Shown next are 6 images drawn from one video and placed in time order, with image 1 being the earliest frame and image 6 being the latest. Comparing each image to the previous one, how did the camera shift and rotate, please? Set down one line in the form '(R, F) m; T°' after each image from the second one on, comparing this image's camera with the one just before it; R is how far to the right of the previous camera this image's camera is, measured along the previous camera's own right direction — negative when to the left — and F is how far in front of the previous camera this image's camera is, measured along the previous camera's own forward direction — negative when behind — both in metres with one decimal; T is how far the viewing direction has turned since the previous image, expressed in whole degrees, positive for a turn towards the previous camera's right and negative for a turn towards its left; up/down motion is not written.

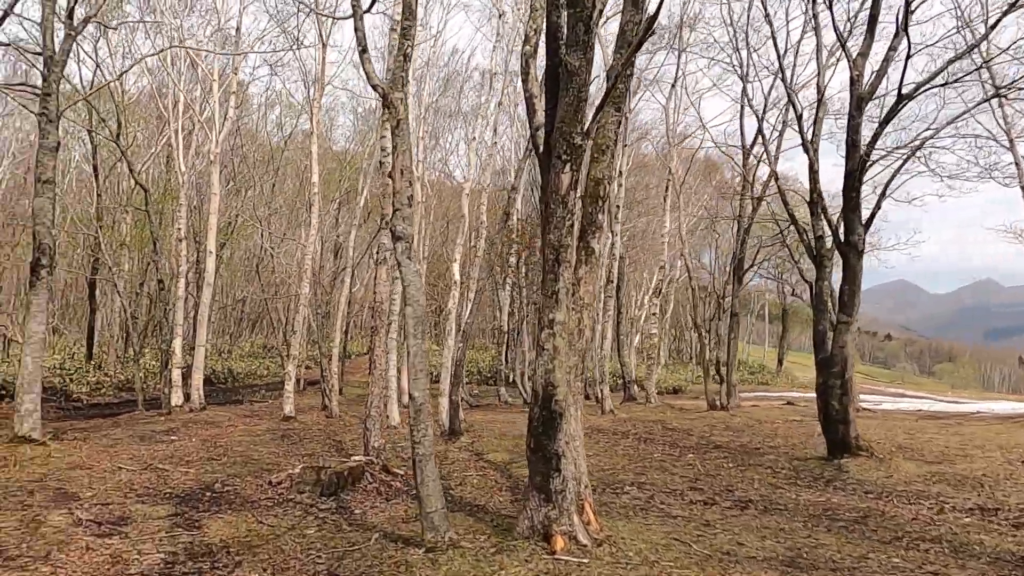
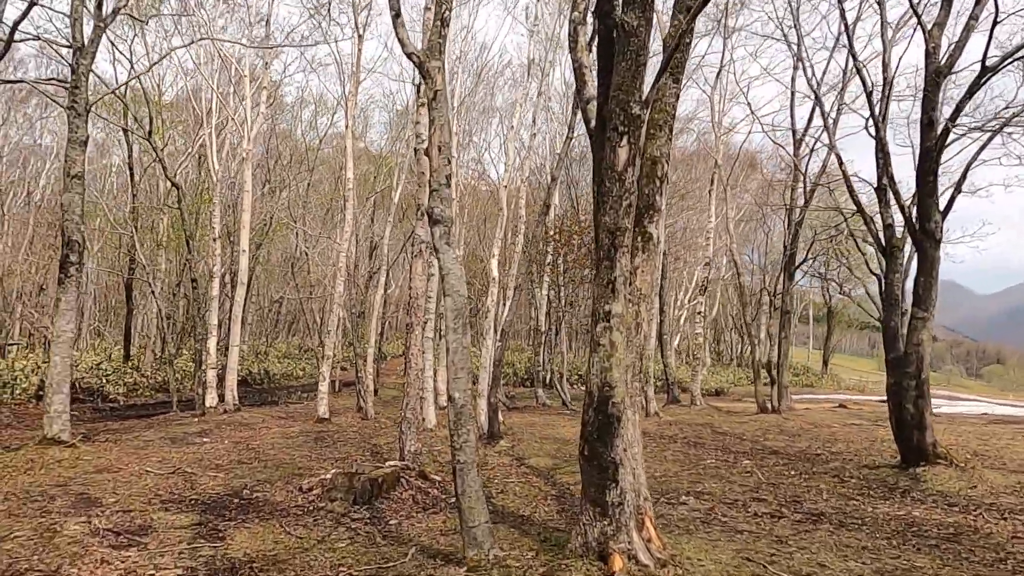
(-0.1, +0.5) m; -3°
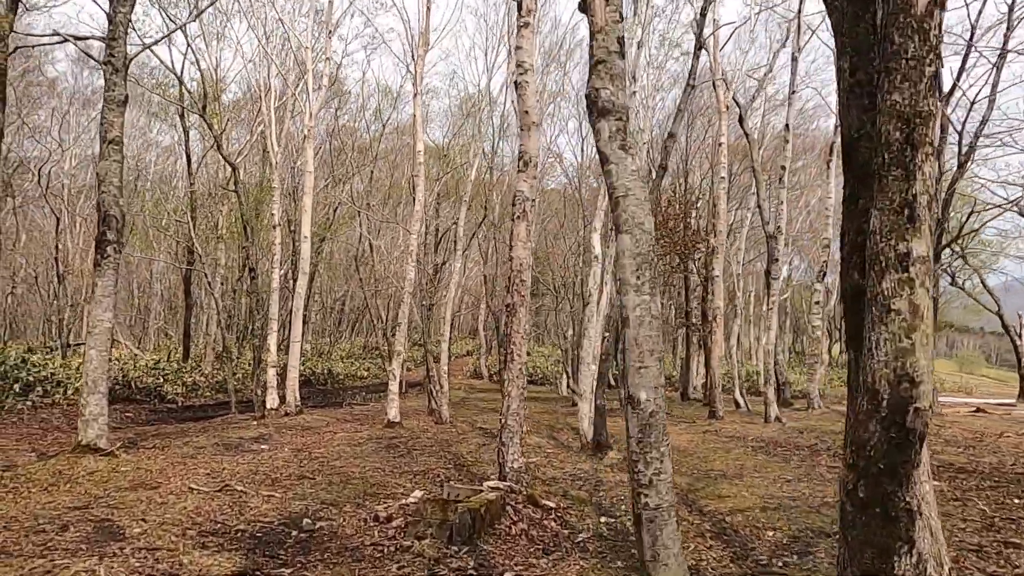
(-0.5, +1.6) m; -4°
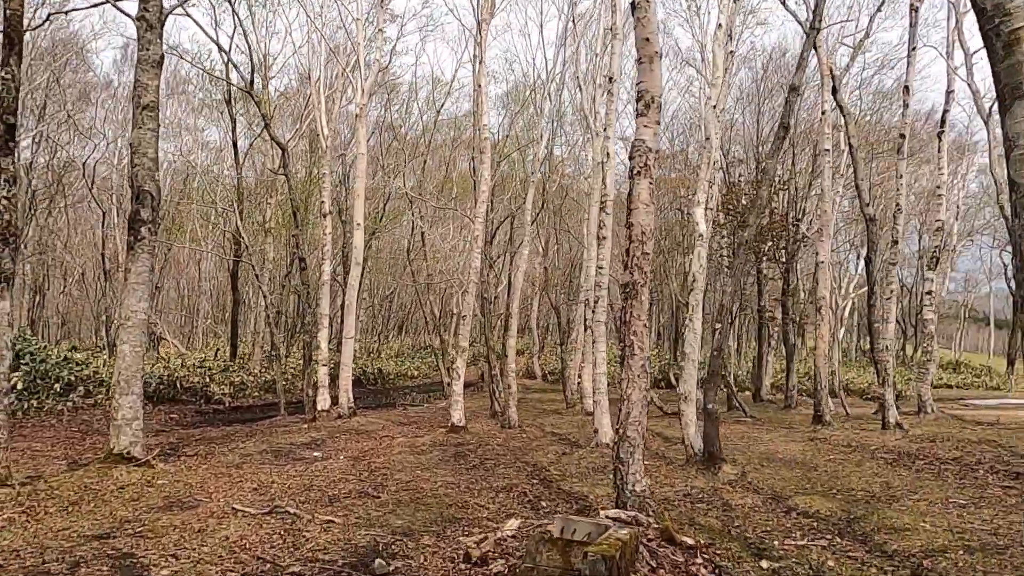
(-0.5, +1.2) m; -3°
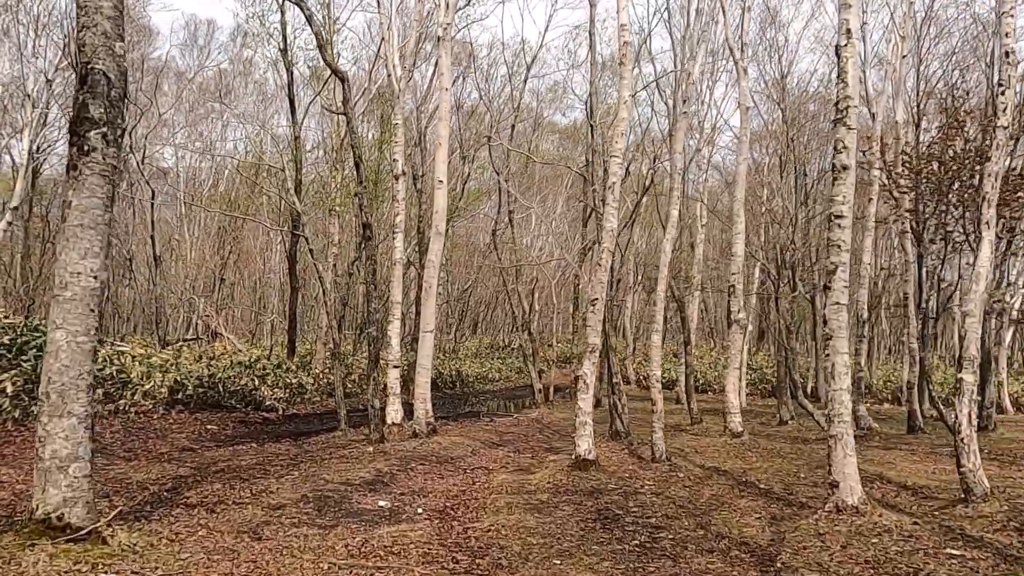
(-0.7, +3.2) m; -5°
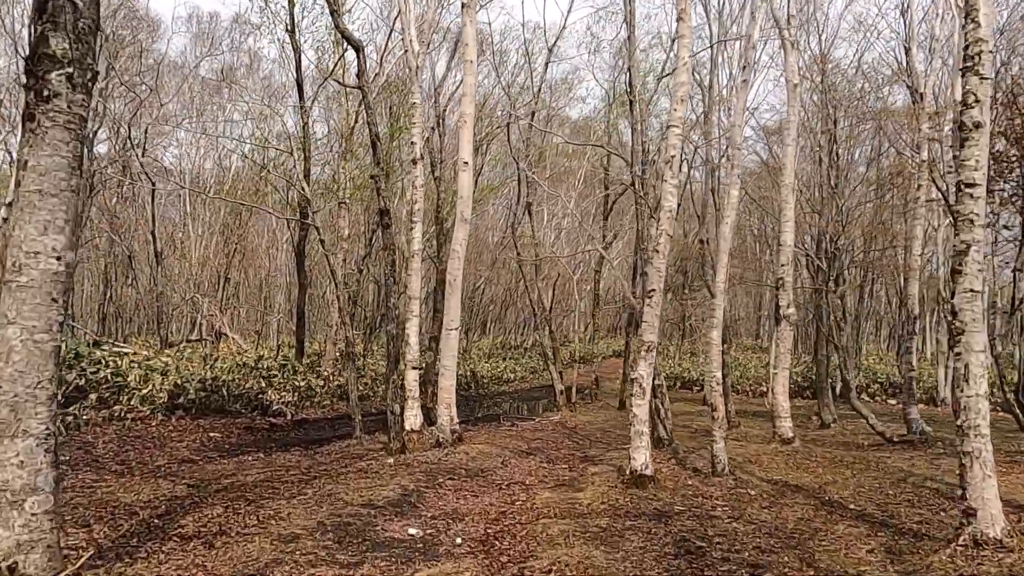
(-0.3, +0.9) m; 0°
